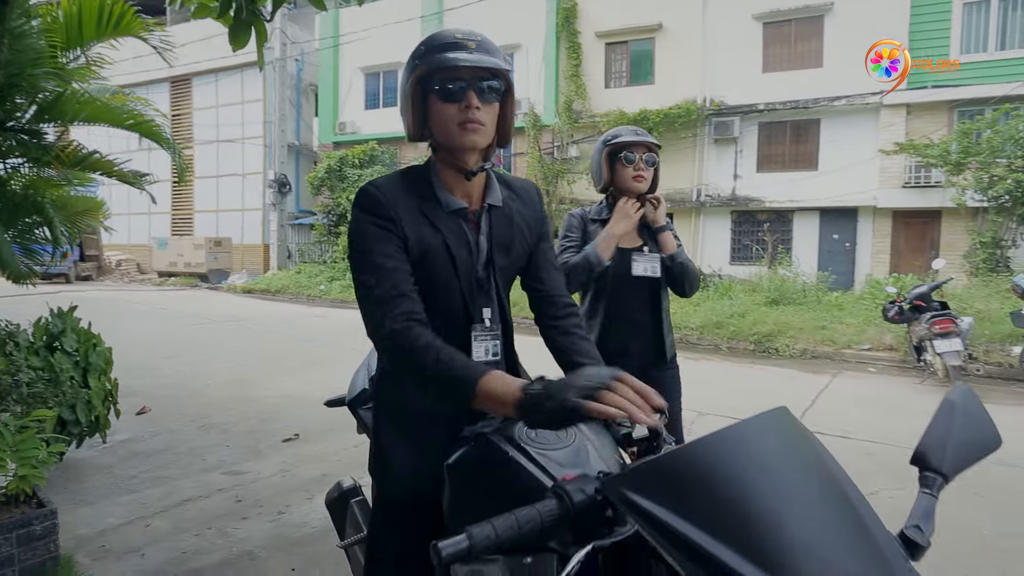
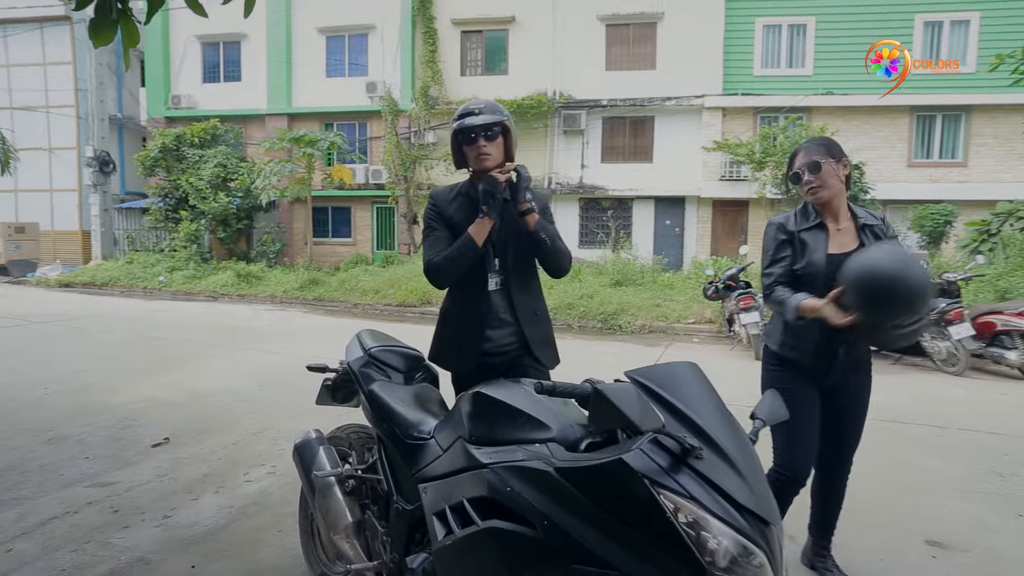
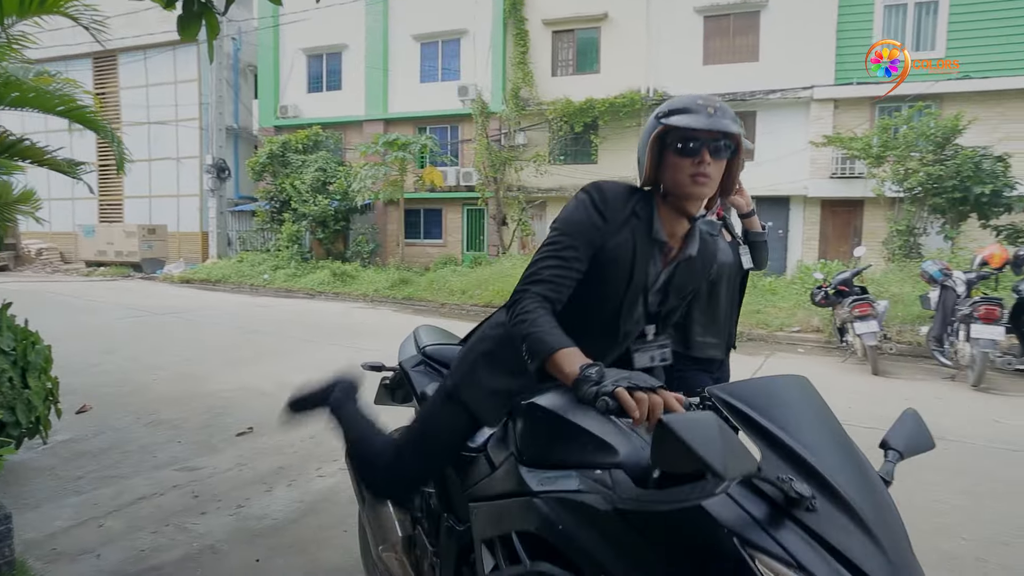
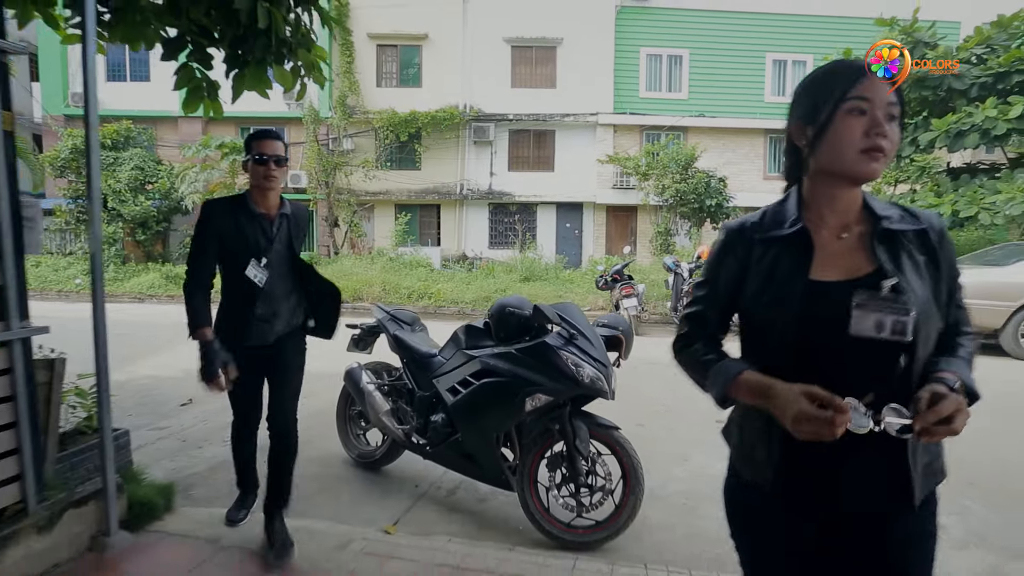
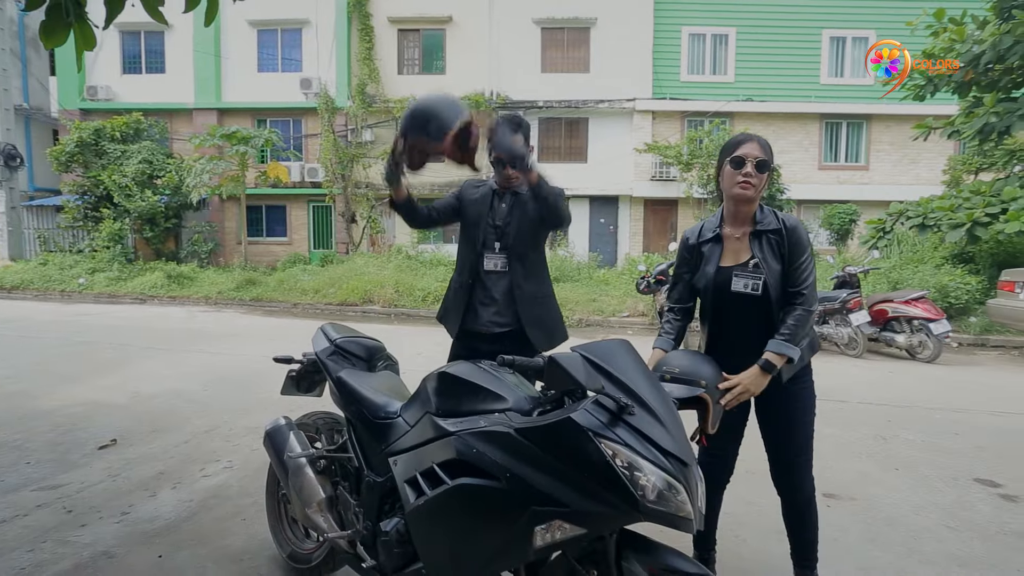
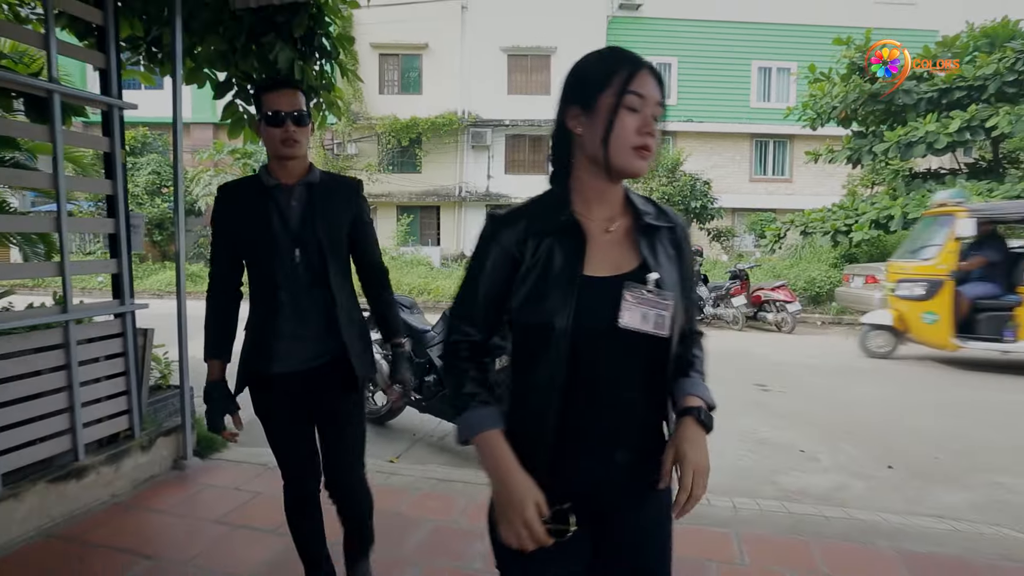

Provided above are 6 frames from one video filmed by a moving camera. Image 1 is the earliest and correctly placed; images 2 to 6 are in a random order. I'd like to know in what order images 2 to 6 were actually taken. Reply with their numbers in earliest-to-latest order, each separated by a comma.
3, 2, 5, 4, 6
